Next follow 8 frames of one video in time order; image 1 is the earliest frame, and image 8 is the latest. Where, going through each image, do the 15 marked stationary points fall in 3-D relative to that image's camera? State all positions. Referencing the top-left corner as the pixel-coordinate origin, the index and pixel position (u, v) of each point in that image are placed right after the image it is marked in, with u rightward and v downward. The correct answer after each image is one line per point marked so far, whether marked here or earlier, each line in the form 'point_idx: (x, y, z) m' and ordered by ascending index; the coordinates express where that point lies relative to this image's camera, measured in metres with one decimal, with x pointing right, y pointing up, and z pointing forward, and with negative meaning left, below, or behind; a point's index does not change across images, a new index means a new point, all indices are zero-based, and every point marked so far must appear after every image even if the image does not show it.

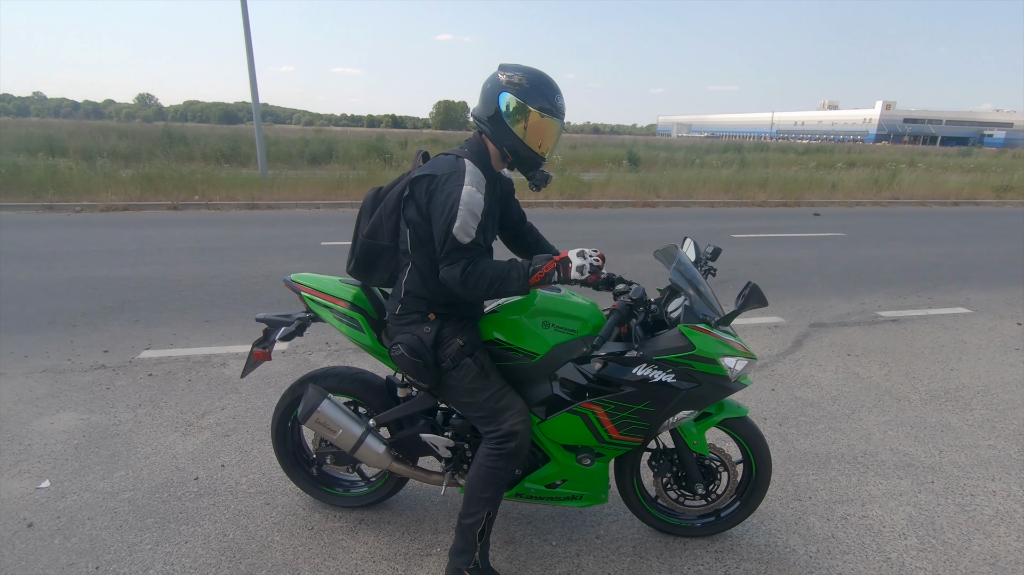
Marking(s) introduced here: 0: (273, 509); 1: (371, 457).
0: (-1.4, -1.3, +3.1) m
1: (-0.8, -0.8, +2.7) m
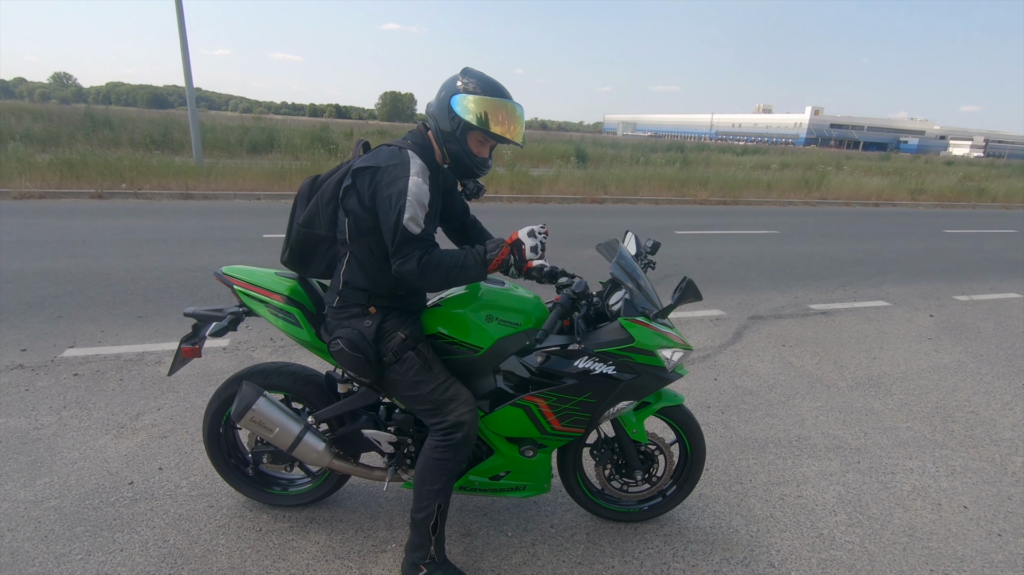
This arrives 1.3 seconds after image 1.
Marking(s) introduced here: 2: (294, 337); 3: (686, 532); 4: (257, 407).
0: (-1.6, -1.2, +2.9) m
1: (-1.0, -0.8, +2.6) m
2: (-1.0, -0.2, +2.6) m
3: (+1.0, -1.4, +3.0) m
4: (-1.2, -0.6, +2.5) m
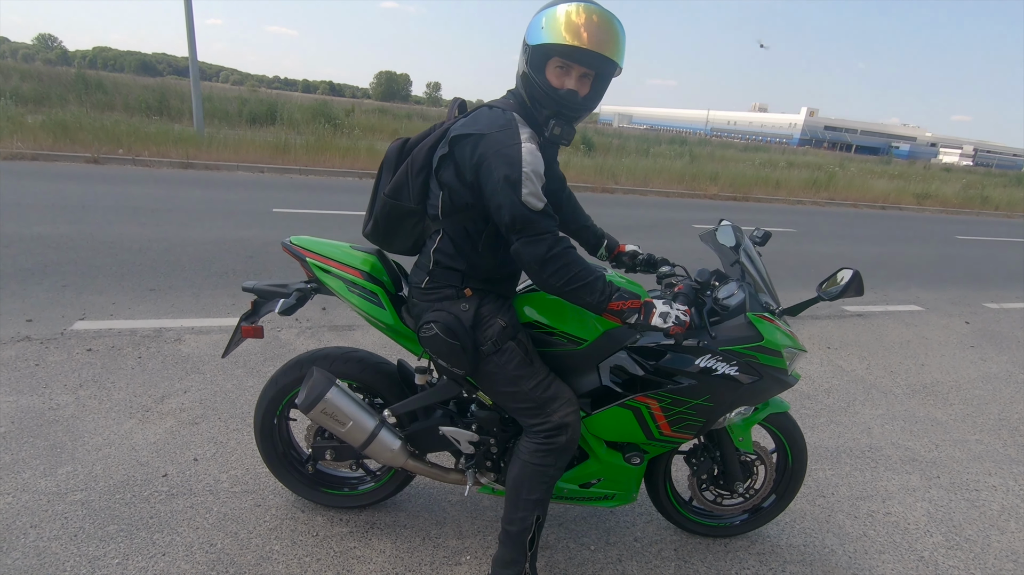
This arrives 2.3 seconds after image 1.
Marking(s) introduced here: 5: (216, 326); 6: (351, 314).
0: (-1.2, -1.1, +2.6) m
1: (-0.5, -0.7, +2.3) m
2: (-0.6, -0.1, +2.2) m
3: (+1.4, -1.3, +2.7) m
4: (-0.7, -0.5, +2.2) m
5: (-2.6, -0.3, +4.6) m
6: (-1.5, -0.2, +5.1) m
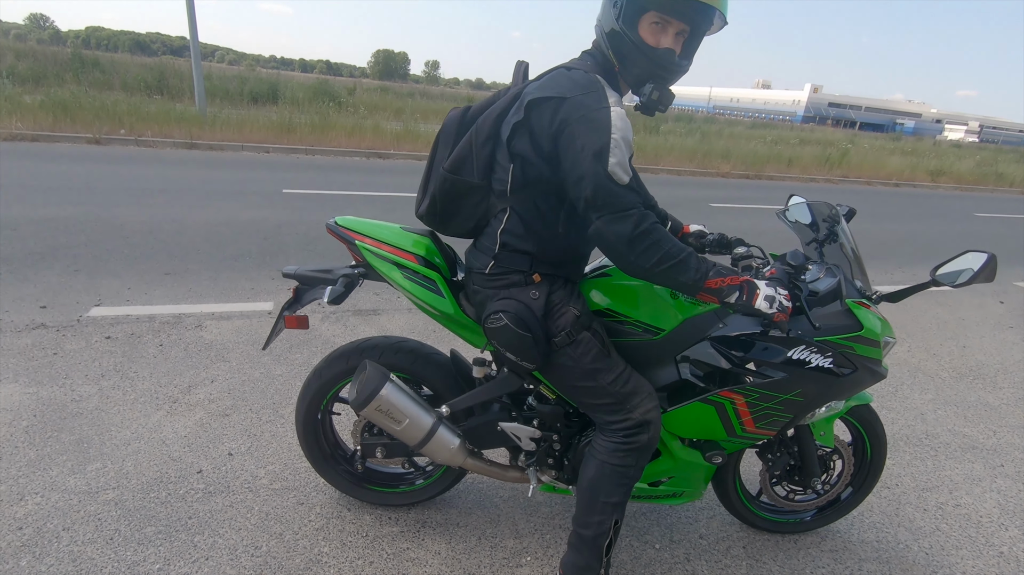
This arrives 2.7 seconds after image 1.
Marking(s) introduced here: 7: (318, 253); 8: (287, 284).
0: (-0.9, -1.0, +2.5) m
1: (-0.3, -0.7, +2.1) m
2: (-0.3, -0.1, +2.1) m
3: (+1.6, -1.3, +2.6) m
4: (-0.5, -0.4, +2.0) m
5: (-2.3, -0.2, +4.5) m
6: (-1.3, -0.1, +4.9) m
7: (-2.2, +0.4, +6.0) m
8: (-2.1, +0.1, +5.0) m
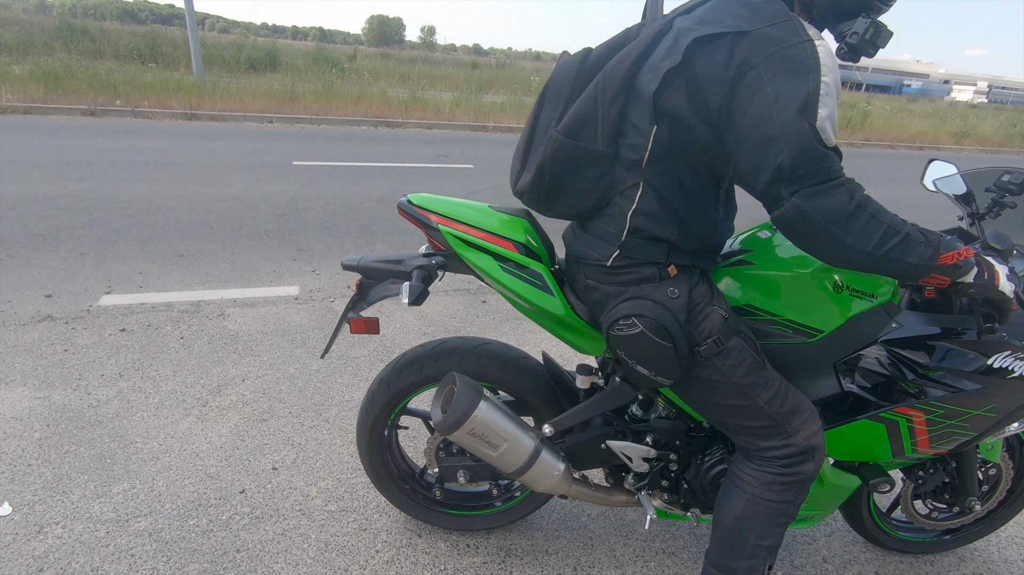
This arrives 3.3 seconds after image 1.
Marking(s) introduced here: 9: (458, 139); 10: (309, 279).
0: (-0.5, -1.0, +2.1) m
1: (+0.1, -0.6, +1.8) m
2: (+0.1, -0.1, +1.7) m
3: (+2.0, -1.2, +2.2) m
4: (-0.1, -0.4, +1.6) m
5: (-1.9, -0.1, +4.1) m
6: (-0.9, +0.1, +4.5) m
7: (-1.8, +0.6, +5.6) m
8: (-1.8, +0.2, +4.6) m
9: (-1.1, +3.1, +11.1) m
10: (-1.7, +0.1, +4.4) m
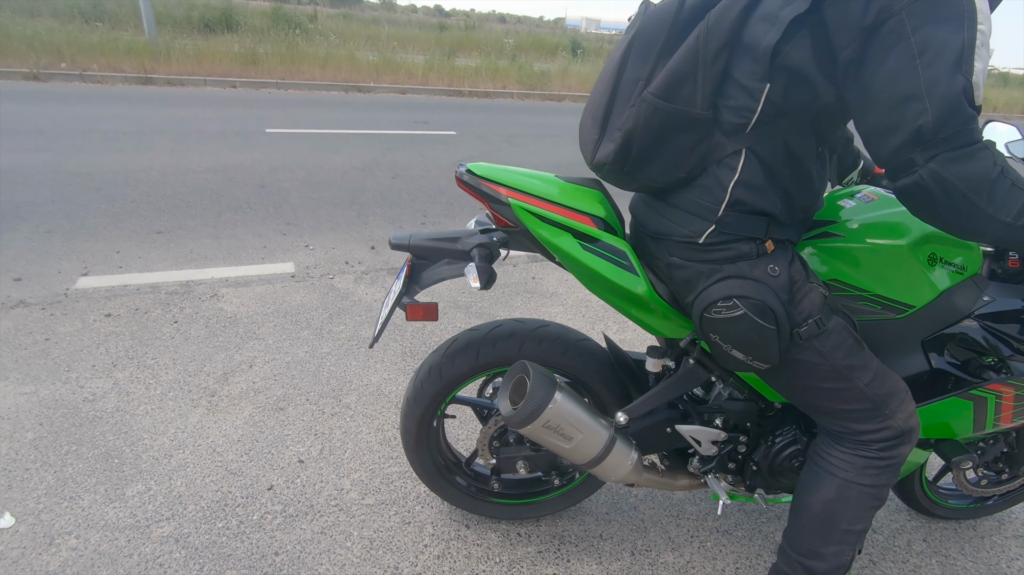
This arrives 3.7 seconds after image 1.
0: (-0.3, -0.9, +2.0) m
1: (+0.3, -0.6, +1.7) m
2: (+0.3, 0.0, +1.5) m
3: (+2.2, -1.0, +2.3) m
4: (+0.1, -0.3, +1.5) m
5: (-1.8, +0.1, +3.8) m
6: (-0.8, +0.3, +4.3) m
7: (-1.8, +0.9, +5.3) m
8: (-1.7, +0.4, +4.4) m
9: (-1.5, +3.7, +10.6) m
10: (-1.6, +0.3, +4.1) m
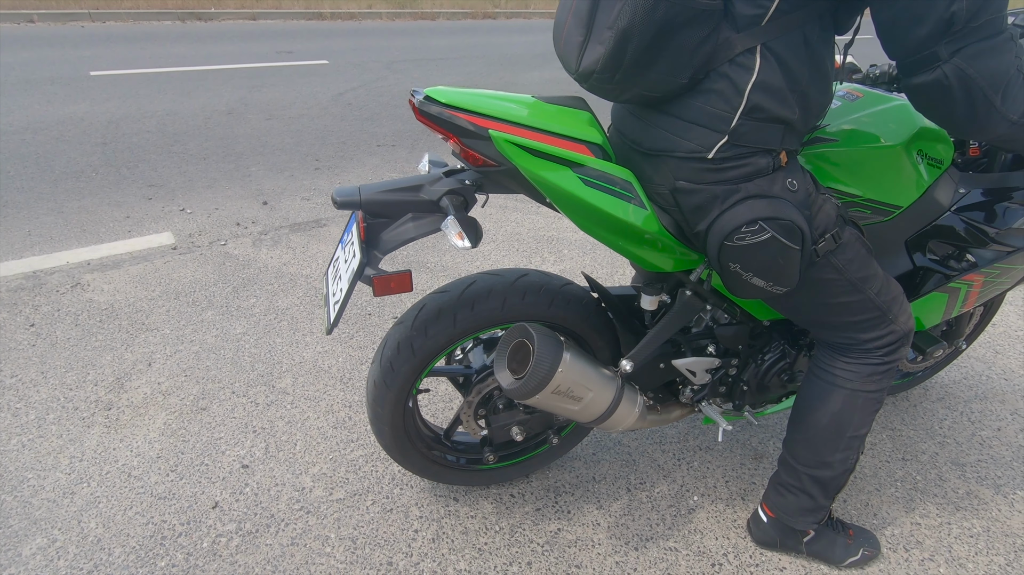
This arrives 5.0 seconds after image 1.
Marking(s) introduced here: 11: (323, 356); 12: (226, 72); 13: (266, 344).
0: (-0.4, -0.8, +1.8) m
1: (+0.3, -0.4, +1.5) m
2: (+0.2, +0.2, +1.3) m
3: (+2.1, -0.5, +2.6) m
4: (+0.1, -0.2, +1.3) m
5: (-2.3, +0.2, +3.1) m
6: (-1.4, +0.6, +3.8) m
7: (-2.7, +1.1, +4.5) m
8: (-2.3, +0.6, +3.7) m
9: (-3.8, +4.5, +9.4) m
10: (-2.2, +0.4, +3.5) m
11: (-0.9, -0.3, +2.4) m
12: (-3.4, +2.6, +6.5) m
13: (-1.2, -0.3, +2.5) m
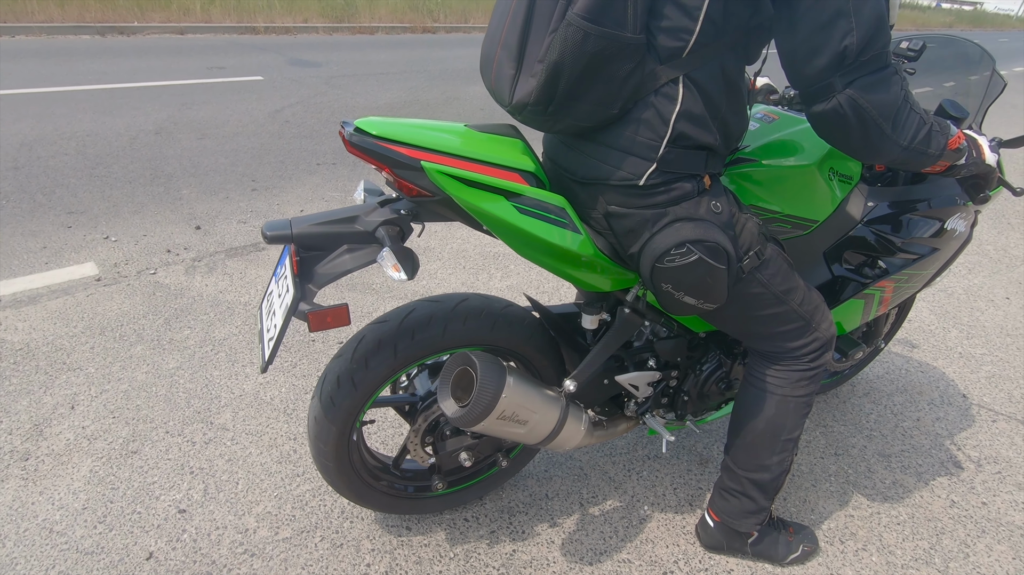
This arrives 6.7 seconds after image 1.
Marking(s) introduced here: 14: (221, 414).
0: (-0.5, -0.9, +1.8) m
1: (+0.2, -0.4, +1.6) m
2: (+0.1, +0.1, +1.3) m
3: (+1.9, -0.5, +2.7) m
4: (0.0, -0.3, +1.3) m
5: (-2.6, 0.0, +2.9) m
6: (-1.8, +0.4, +3.6) m
7: (-3.1, +0.9, +4.2) m
8: (-2.7, +0.4, +3.5) m
9: (-4.8, +4.1, +9.1) m
10: (-2.5, +0.2, +3.3) m
11: (-1.1, -0.4, +2.4) m
12: (-4.1, +2.3, +6.2) m
13: (-1.4, -0.4, +2.4) m
14: (-1.2, -0.5, +2.3) m
